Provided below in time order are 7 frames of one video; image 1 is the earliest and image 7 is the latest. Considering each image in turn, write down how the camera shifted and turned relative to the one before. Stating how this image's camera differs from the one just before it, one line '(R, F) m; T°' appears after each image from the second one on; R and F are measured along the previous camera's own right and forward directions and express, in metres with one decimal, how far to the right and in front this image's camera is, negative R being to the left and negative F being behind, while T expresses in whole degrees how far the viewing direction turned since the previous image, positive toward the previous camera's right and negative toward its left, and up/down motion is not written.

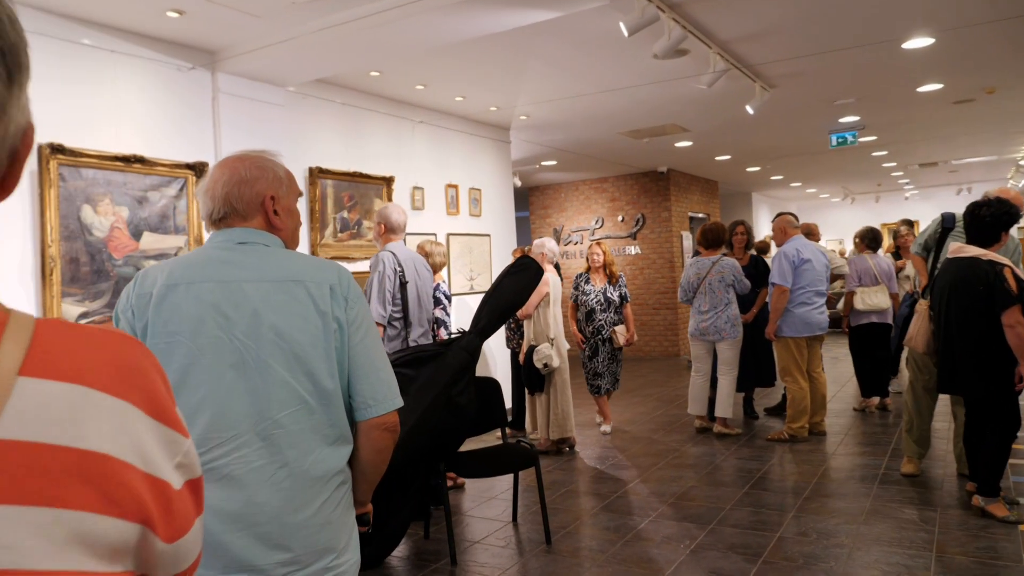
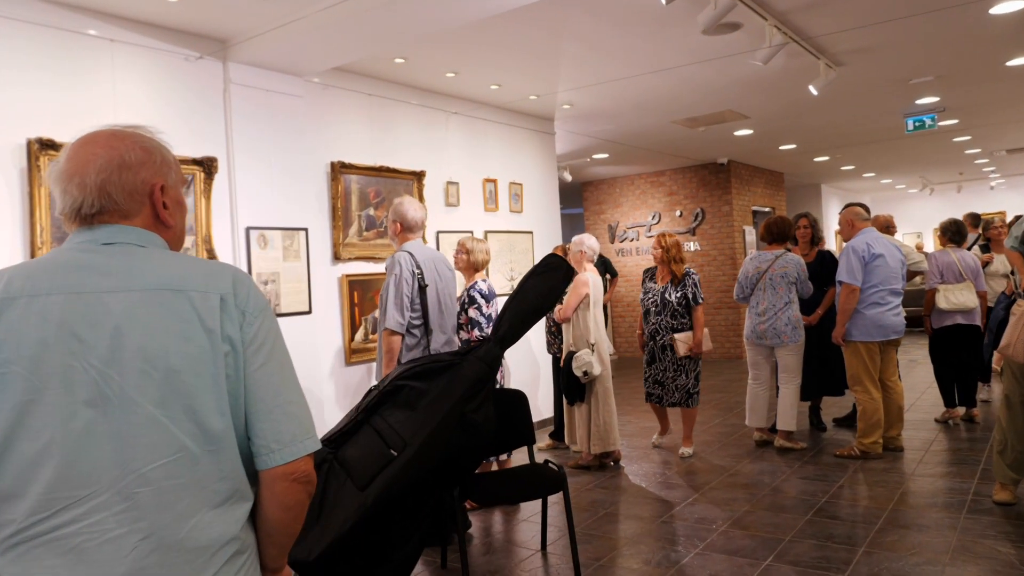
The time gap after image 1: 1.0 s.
(+0.2, +0.4) m; -5°
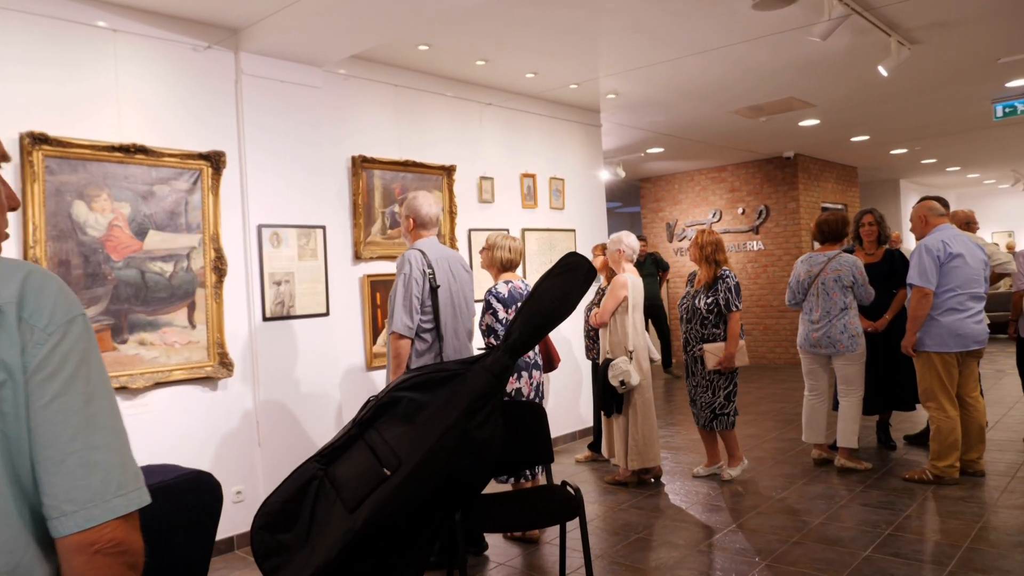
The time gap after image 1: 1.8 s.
(+0.2, +0.3) m; -5°
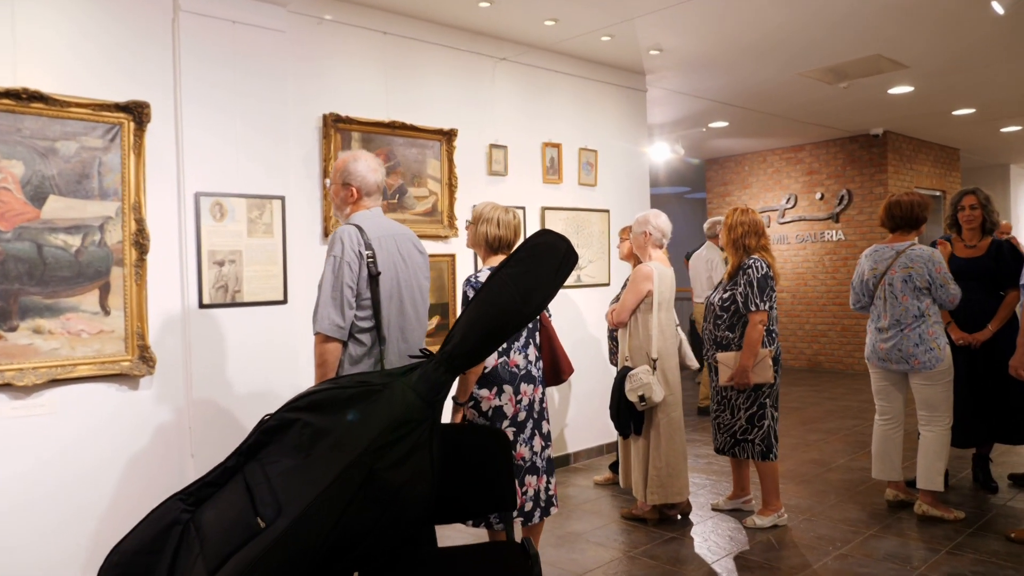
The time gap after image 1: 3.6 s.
(+0.4, +0.8) m; -6°
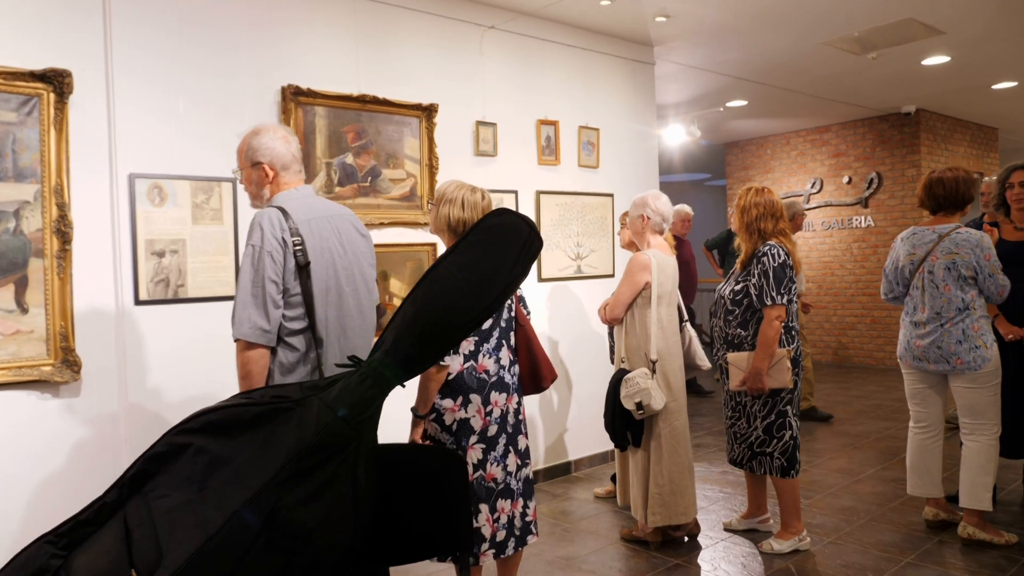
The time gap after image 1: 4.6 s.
(+0.2, +0.4) m; -2°
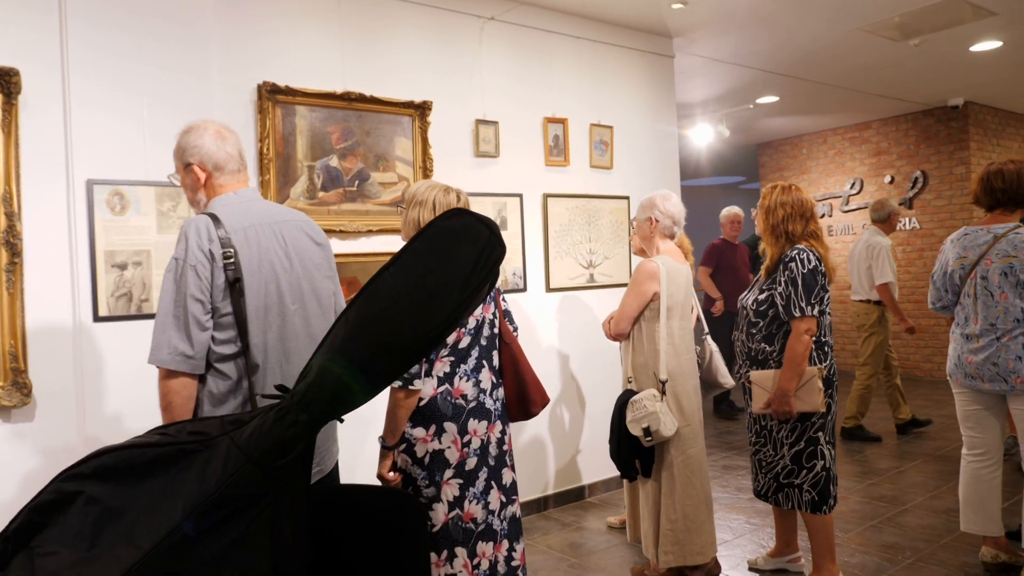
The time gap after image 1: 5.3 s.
(+0.2, +0.3) m; -3°
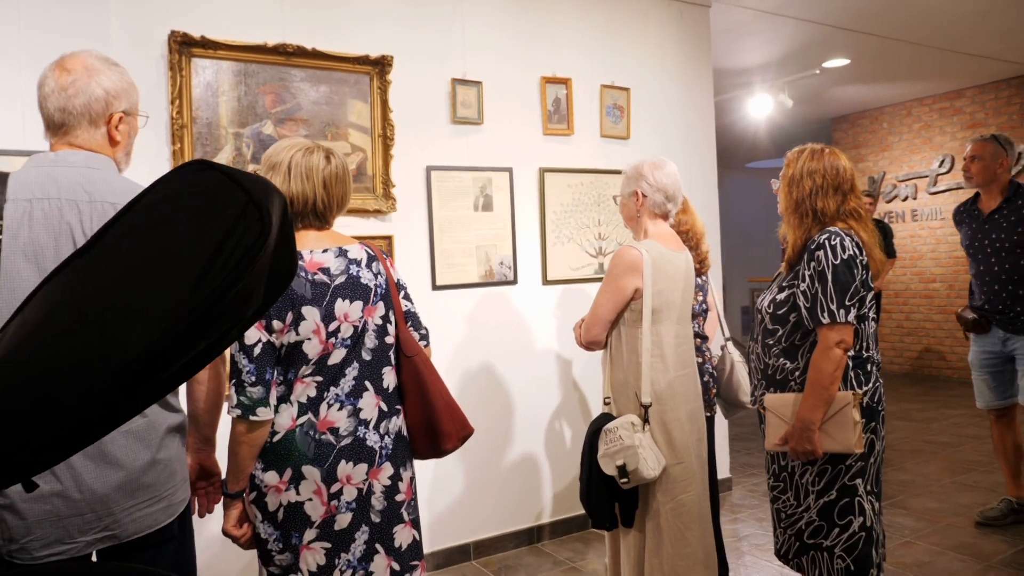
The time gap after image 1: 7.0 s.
(+0.4, +0.6) m; -6°
